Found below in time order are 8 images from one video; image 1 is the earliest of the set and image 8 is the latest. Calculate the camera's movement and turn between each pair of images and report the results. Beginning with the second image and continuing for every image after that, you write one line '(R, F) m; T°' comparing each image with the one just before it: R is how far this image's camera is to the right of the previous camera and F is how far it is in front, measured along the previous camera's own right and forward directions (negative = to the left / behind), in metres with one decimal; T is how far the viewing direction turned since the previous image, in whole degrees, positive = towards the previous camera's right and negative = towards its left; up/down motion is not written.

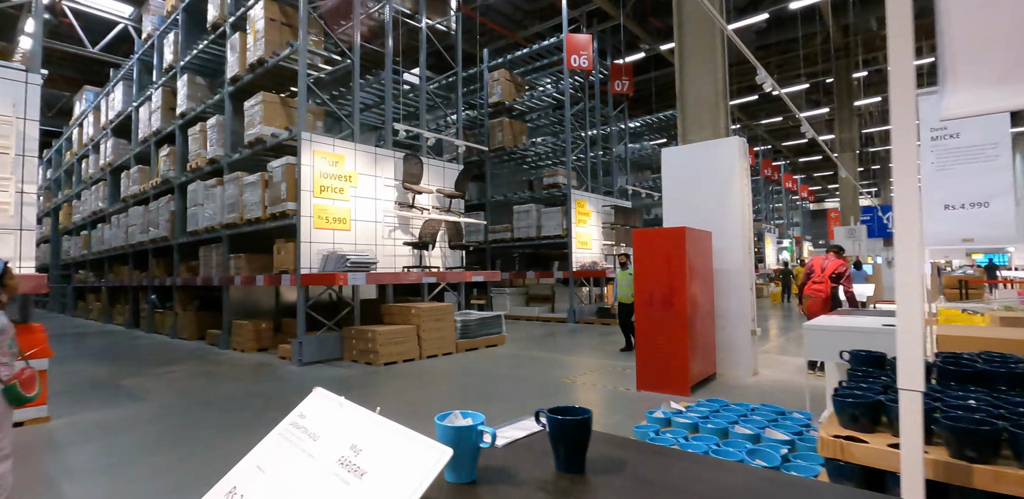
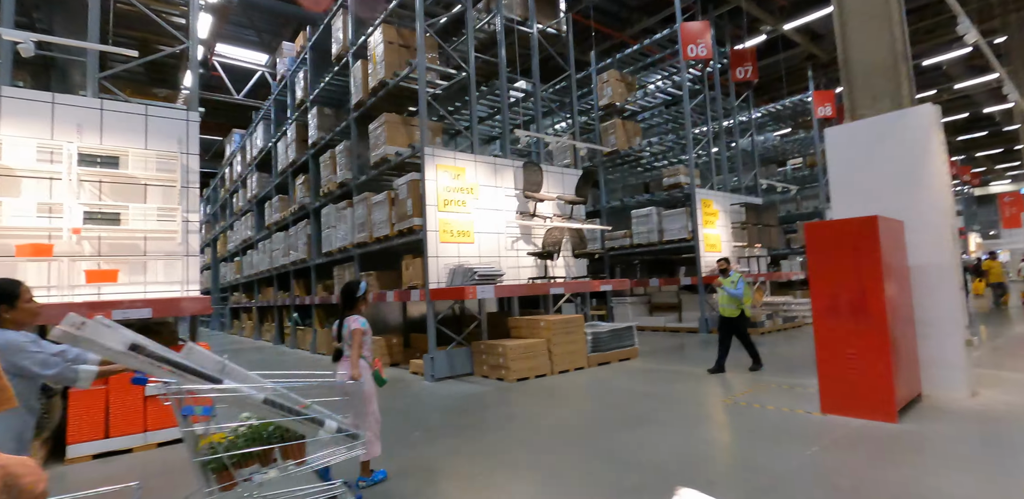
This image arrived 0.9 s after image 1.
(-0.4, +0.4) m; -12°
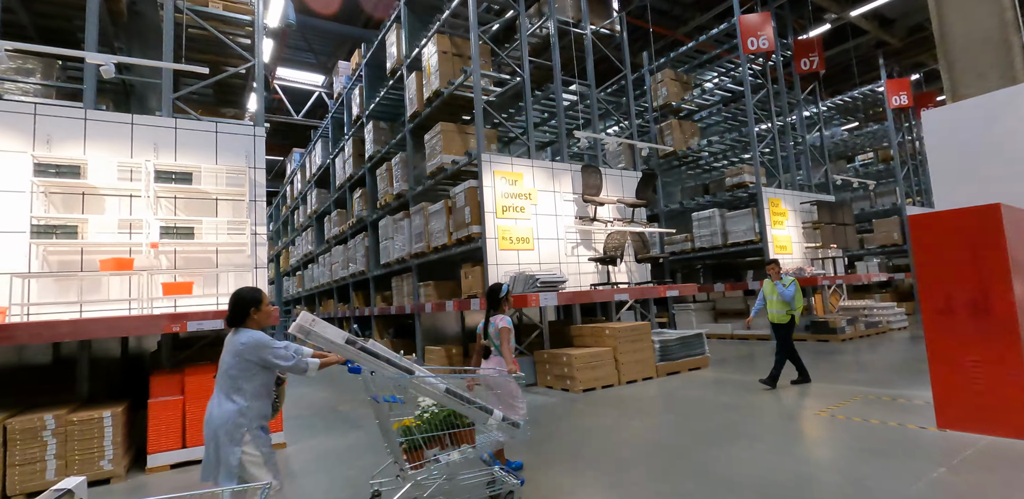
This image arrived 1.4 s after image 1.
(-0.2, +0.2) m; -6°
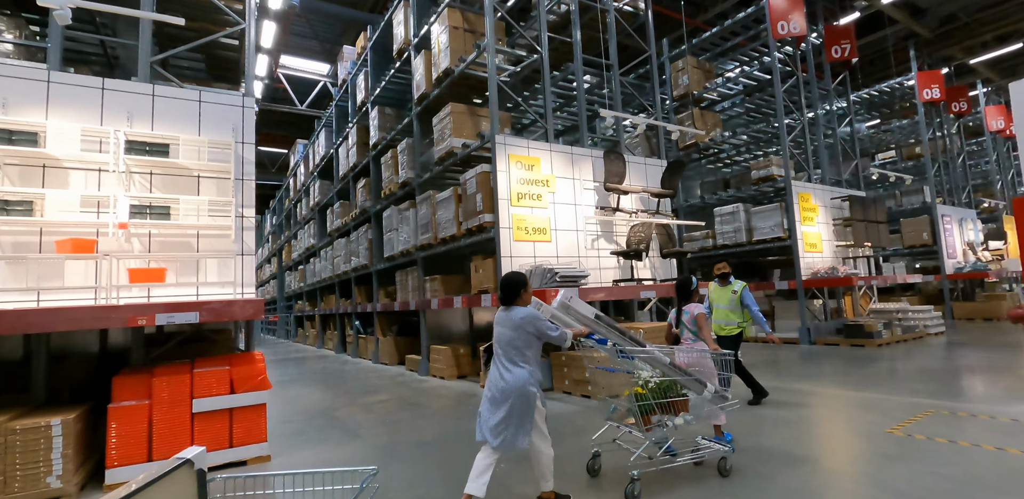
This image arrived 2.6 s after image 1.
(-0.1, +0.5) m; -1°
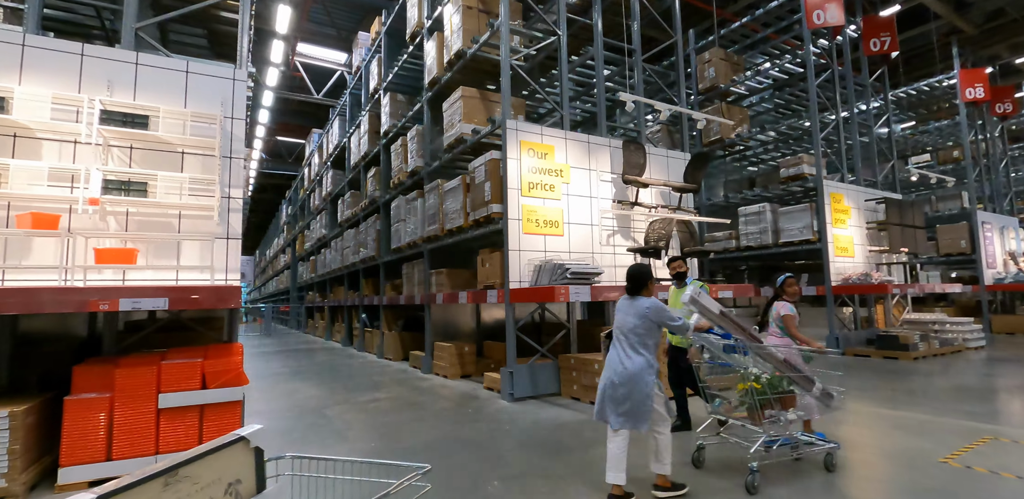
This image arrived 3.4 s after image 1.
(+0.1, +0.4) m; -2°
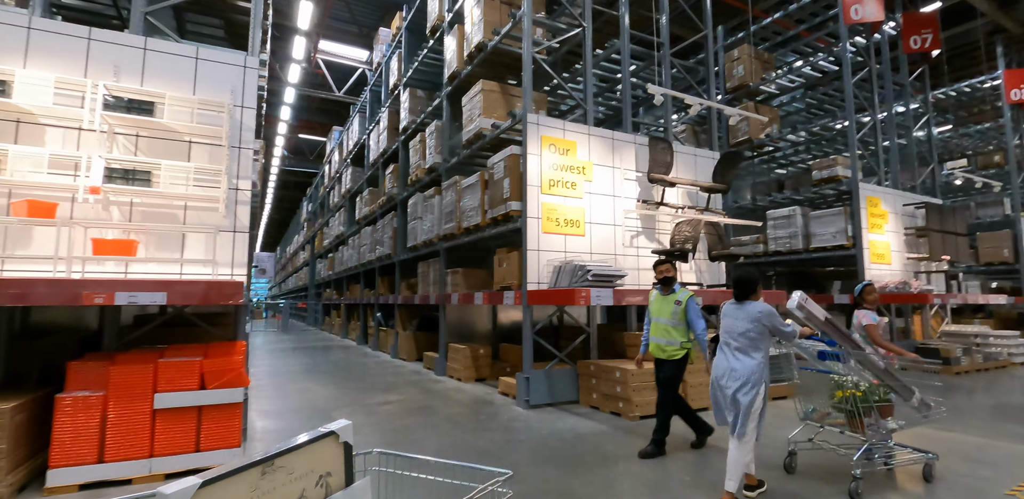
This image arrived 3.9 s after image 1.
(0.0, +0.2) m; -2°
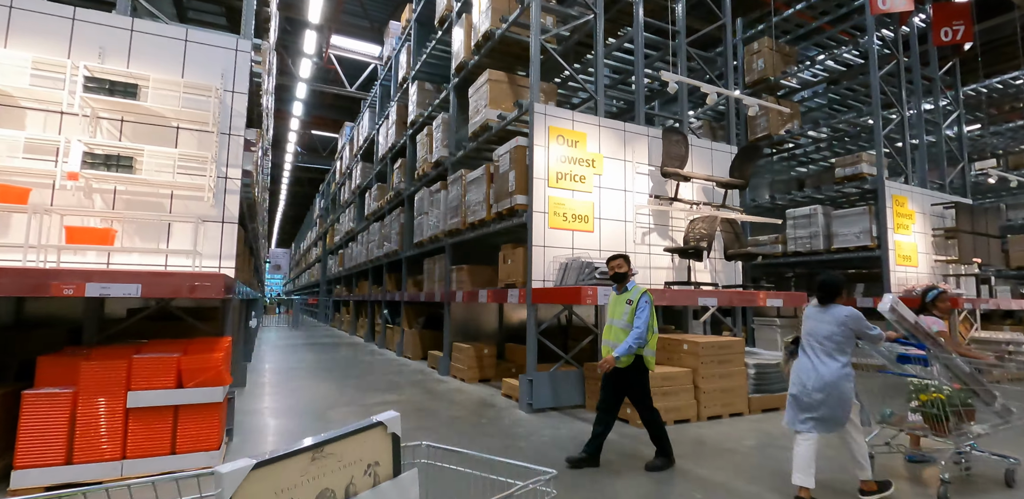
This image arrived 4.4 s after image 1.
(+0.1, +0.2) m; -2°
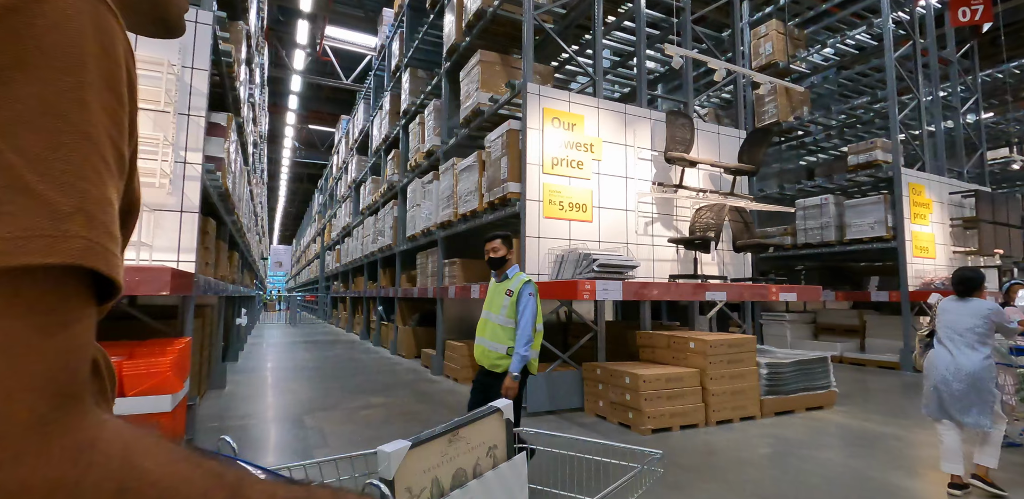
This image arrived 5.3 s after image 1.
(+0.1, +0.3) m; 0°
